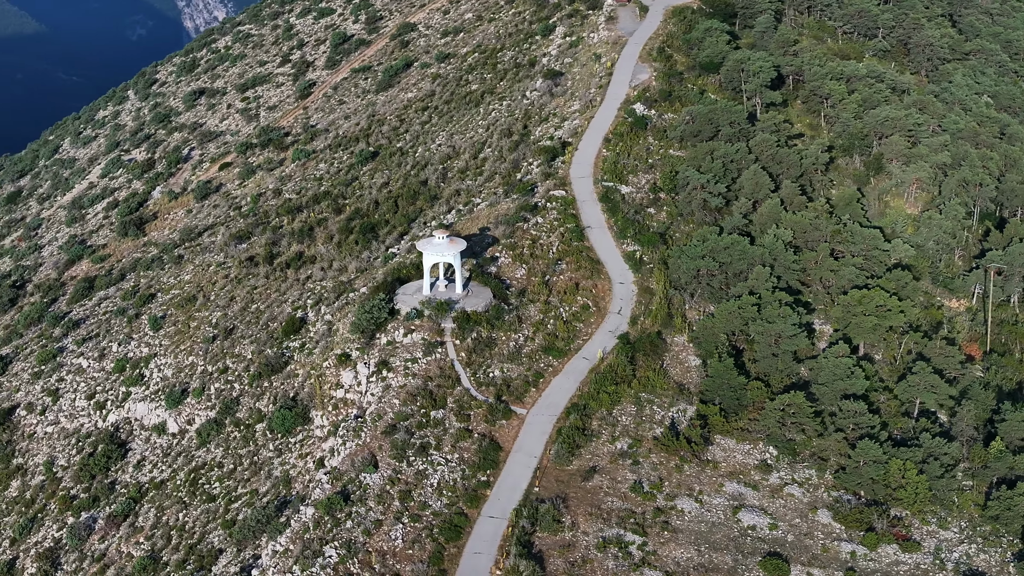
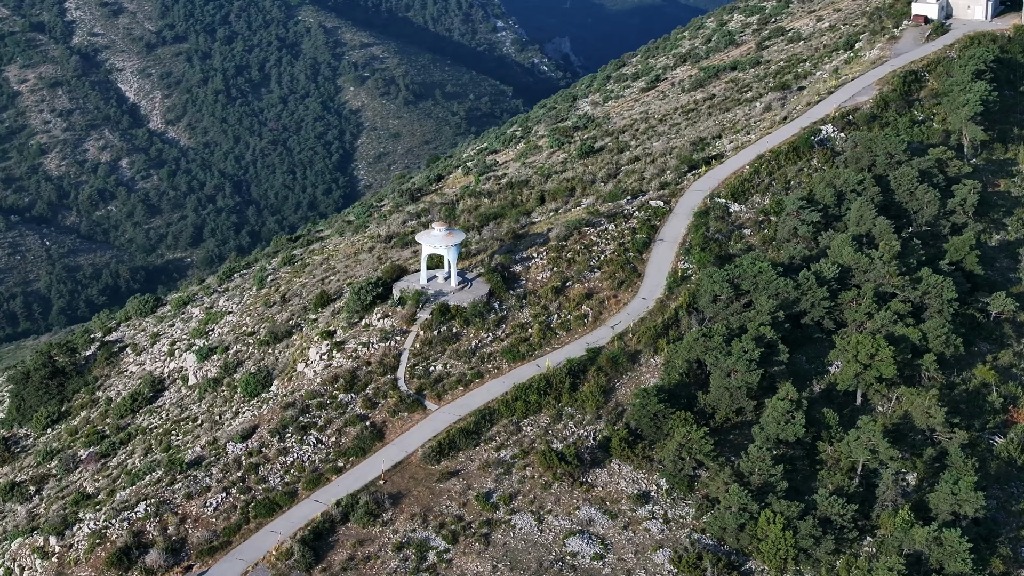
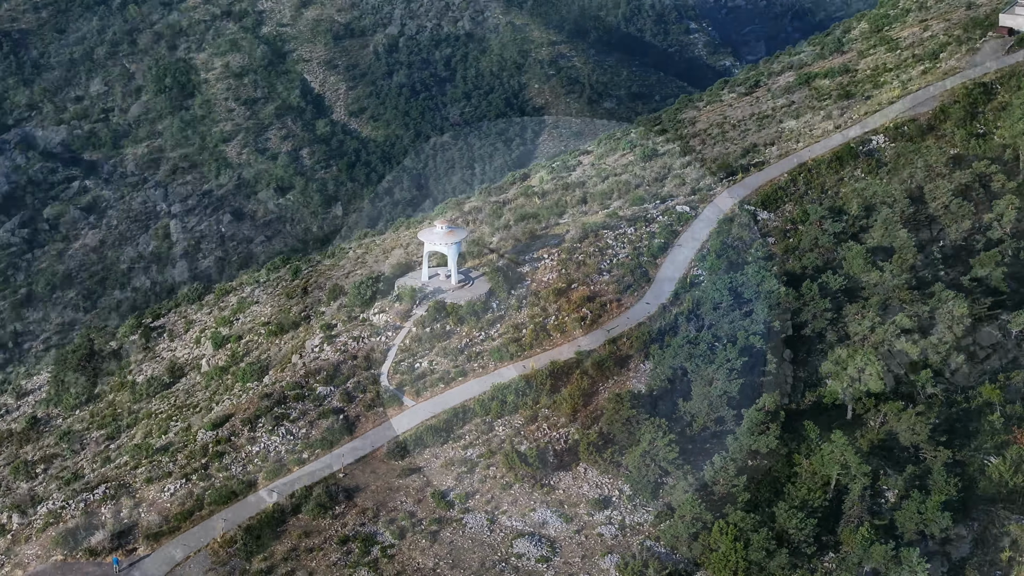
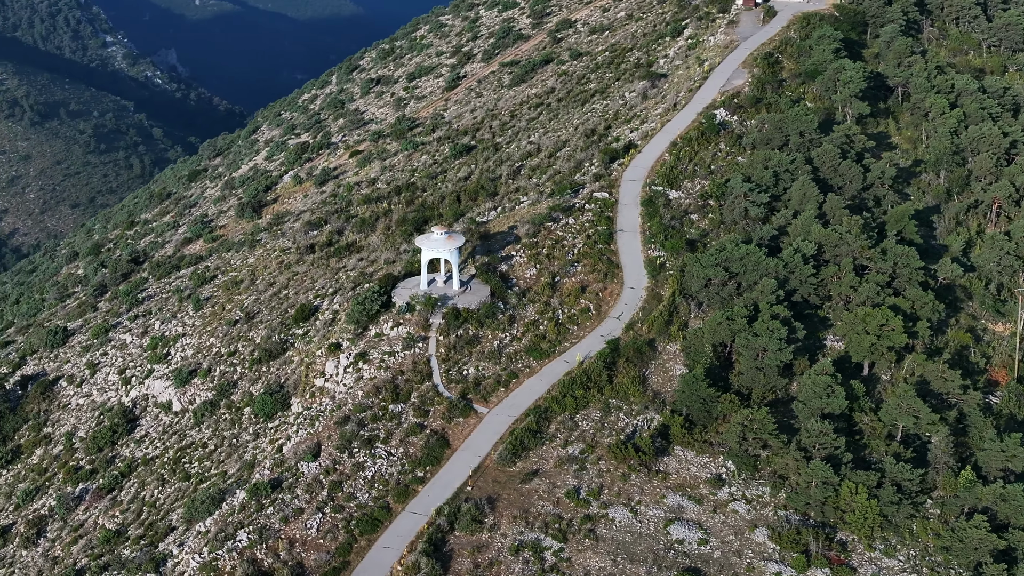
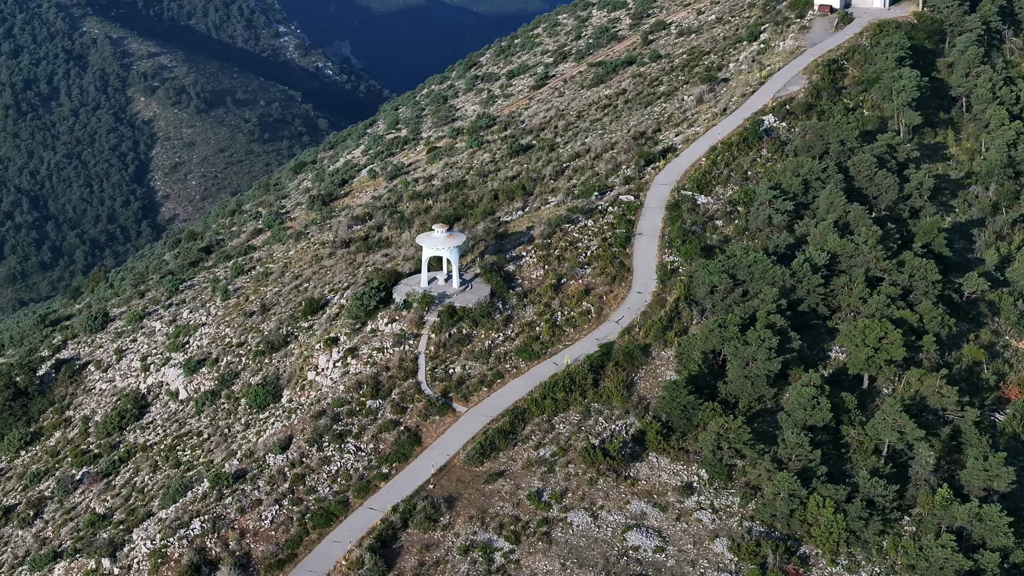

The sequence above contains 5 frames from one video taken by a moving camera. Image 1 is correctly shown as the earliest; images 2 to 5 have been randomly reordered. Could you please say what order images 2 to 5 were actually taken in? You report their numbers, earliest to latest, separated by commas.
4, 5, 2, 3
